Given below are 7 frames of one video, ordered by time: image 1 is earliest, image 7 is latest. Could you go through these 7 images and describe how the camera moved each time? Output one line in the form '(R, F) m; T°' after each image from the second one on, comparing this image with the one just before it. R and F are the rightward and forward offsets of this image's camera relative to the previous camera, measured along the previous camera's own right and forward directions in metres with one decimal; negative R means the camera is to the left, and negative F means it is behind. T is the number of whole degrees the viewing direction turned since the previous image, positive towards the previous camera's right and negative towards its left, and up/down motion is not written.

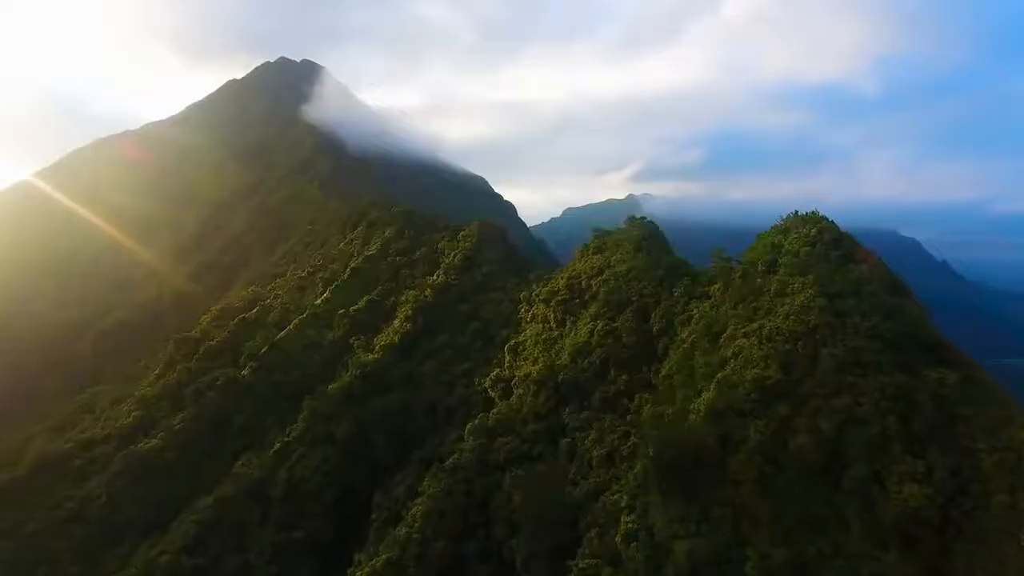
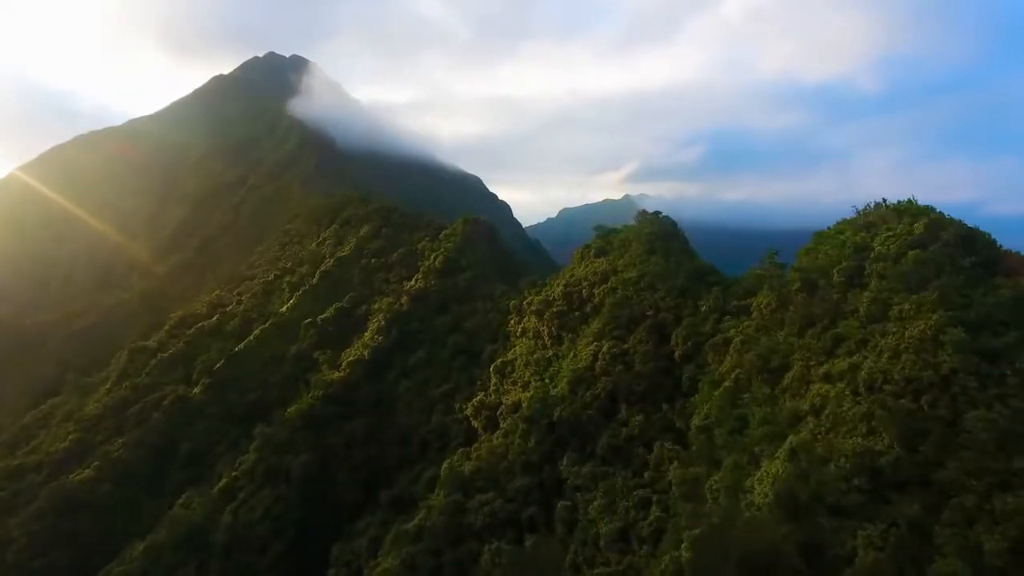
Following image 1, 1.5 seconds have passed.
(+0.6, +7.7) m; 0°
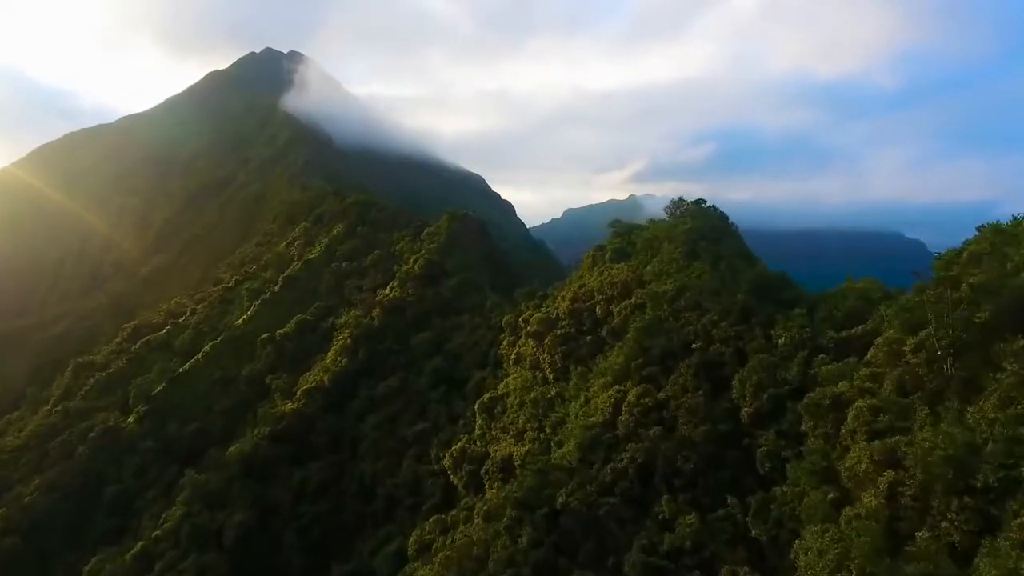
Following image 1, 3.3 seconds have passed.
(+0.7, +9.4) m; 0°
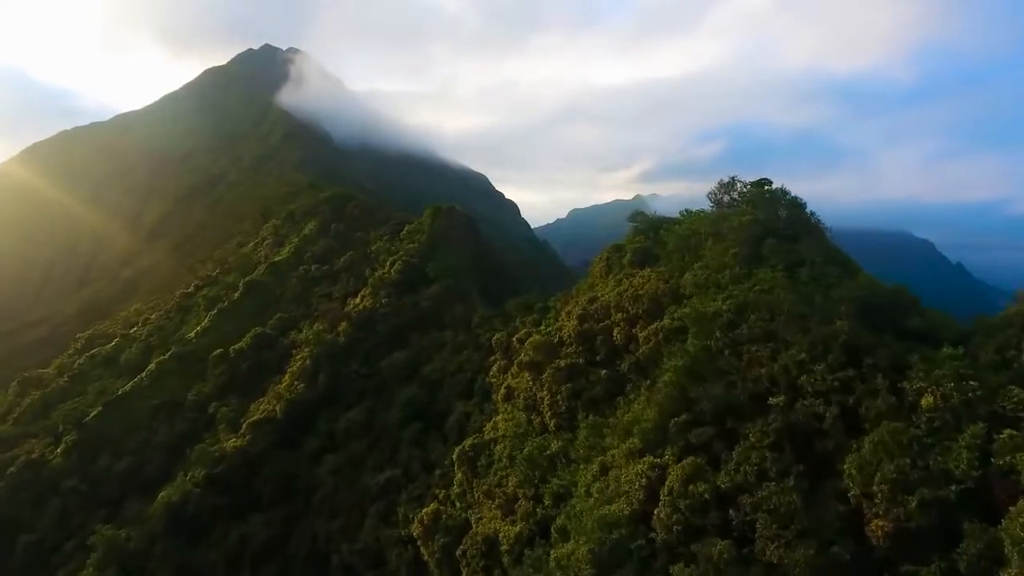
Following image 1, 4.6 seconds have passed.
(+0.6, +7.3) m; 0°
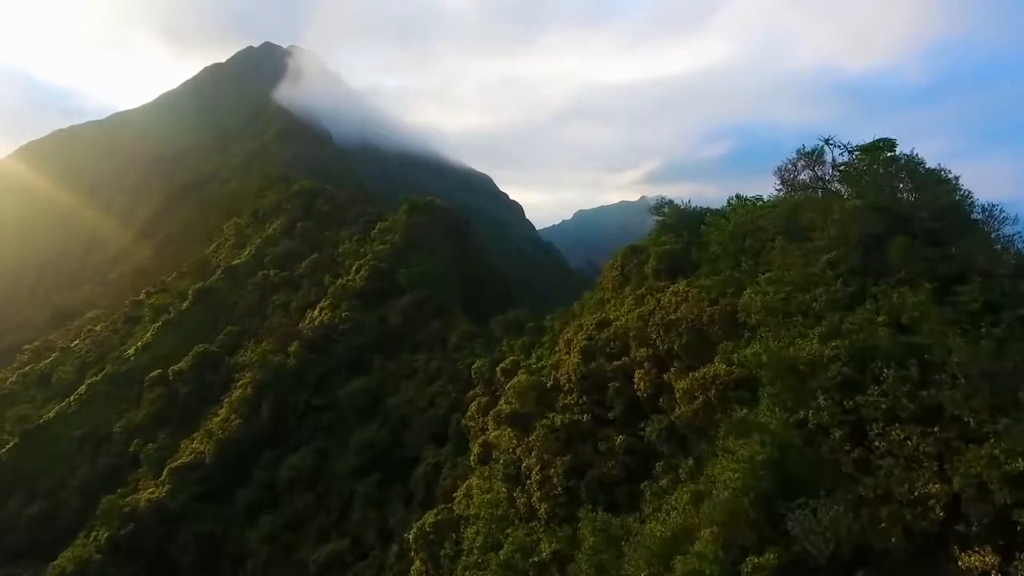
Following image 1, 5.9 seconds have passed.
(+0.7, +6.6) m; 0°
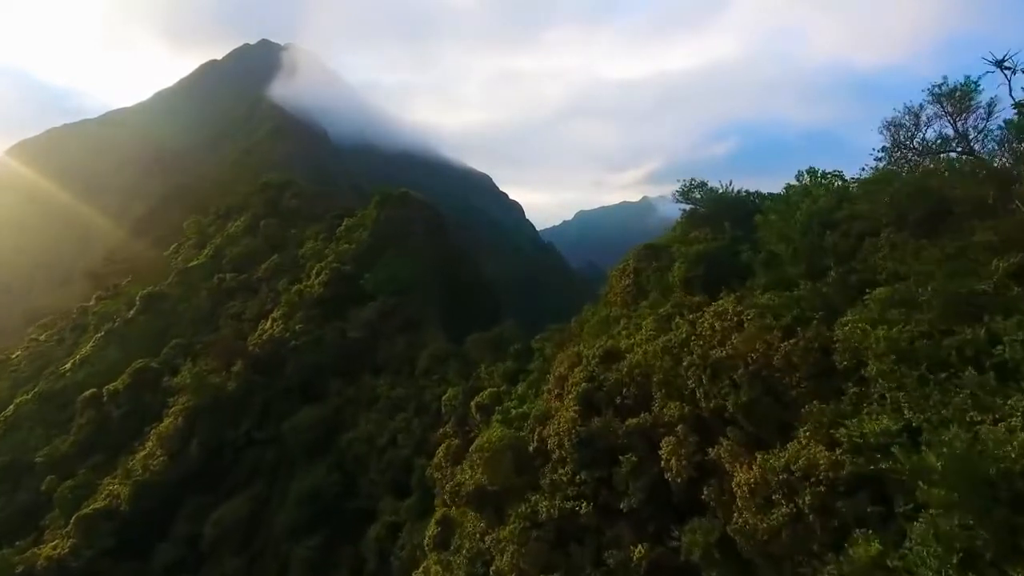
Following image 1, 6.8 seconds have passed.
(+0.6, +4.8) m; 0°
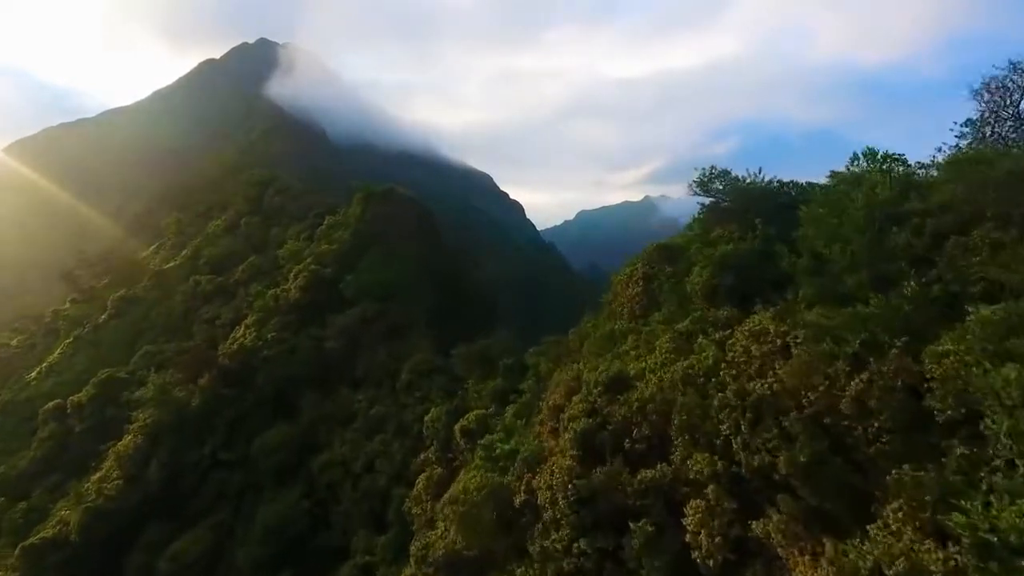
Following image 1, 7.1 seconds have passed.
(+0.2, +2.1) m; 0°
